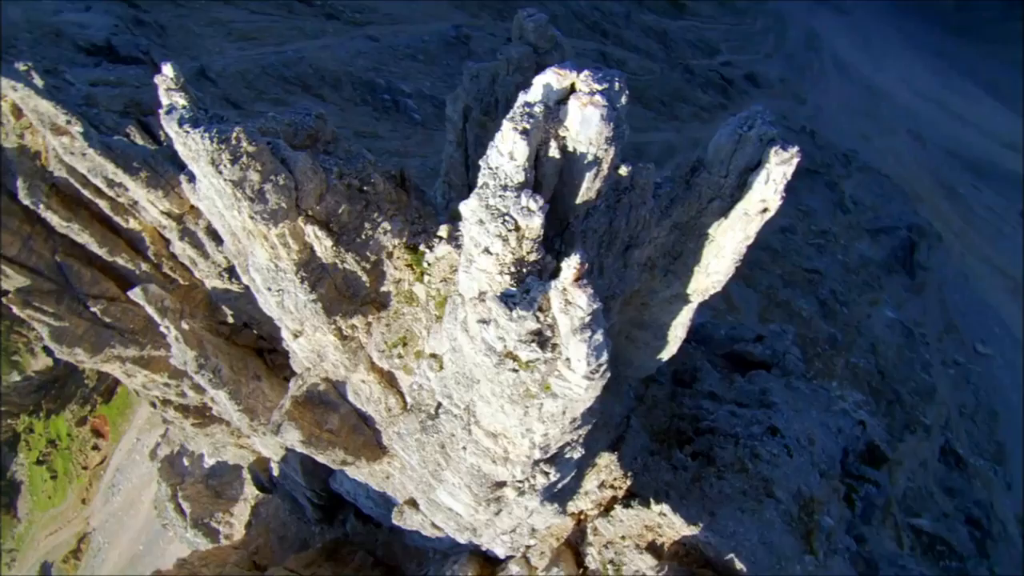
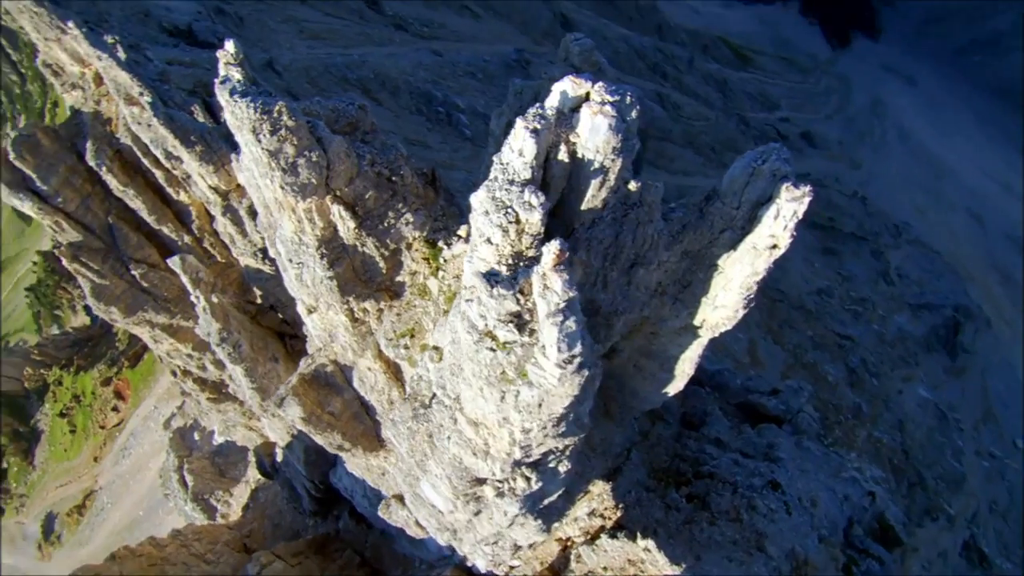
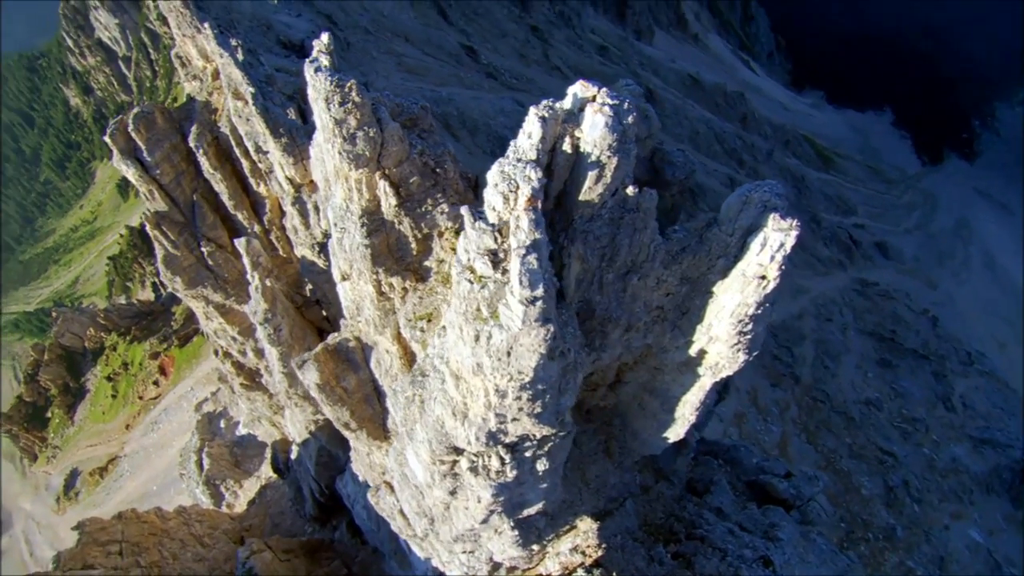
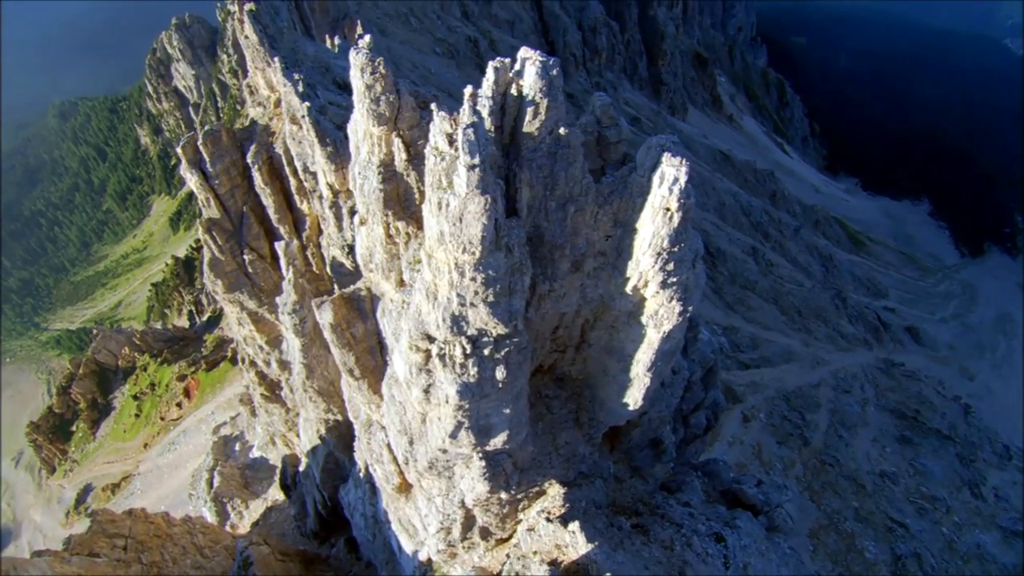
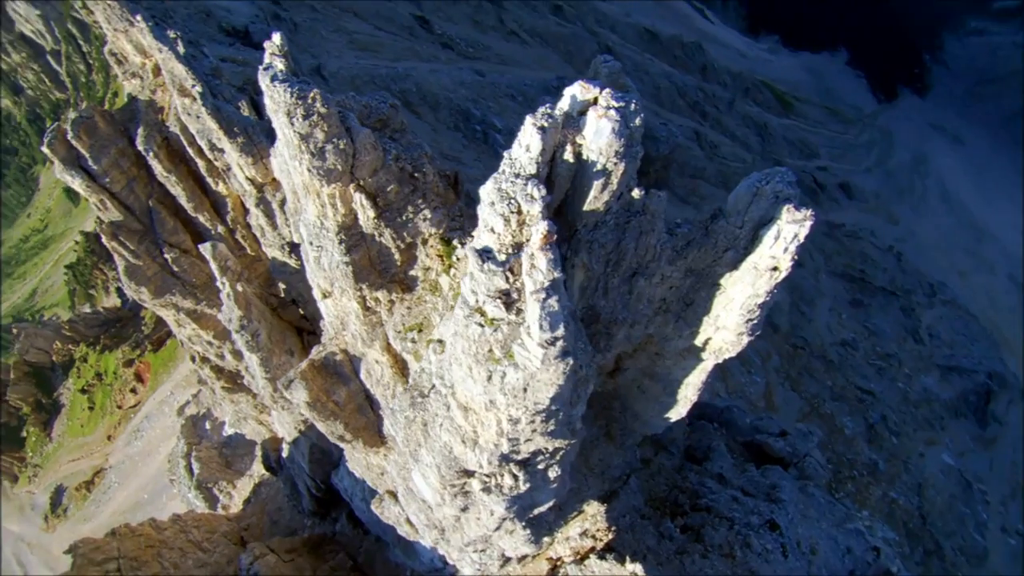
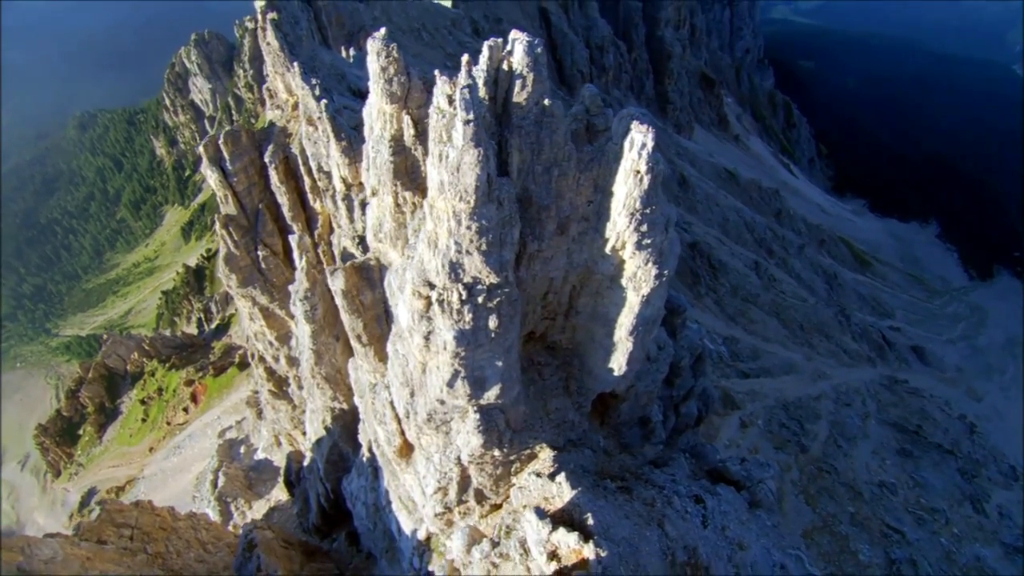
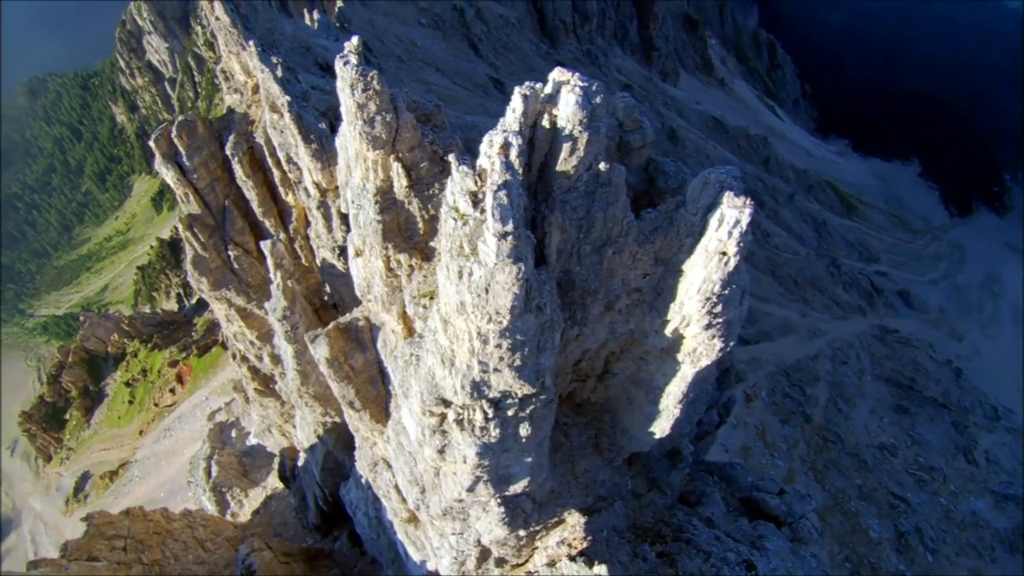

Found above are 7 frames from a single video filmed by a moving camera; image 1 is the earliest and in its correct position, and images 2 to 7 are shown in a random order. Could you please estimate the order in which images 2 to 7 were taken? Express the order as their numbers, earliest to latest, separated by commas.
2, 5, 3, 7, 4, 6
